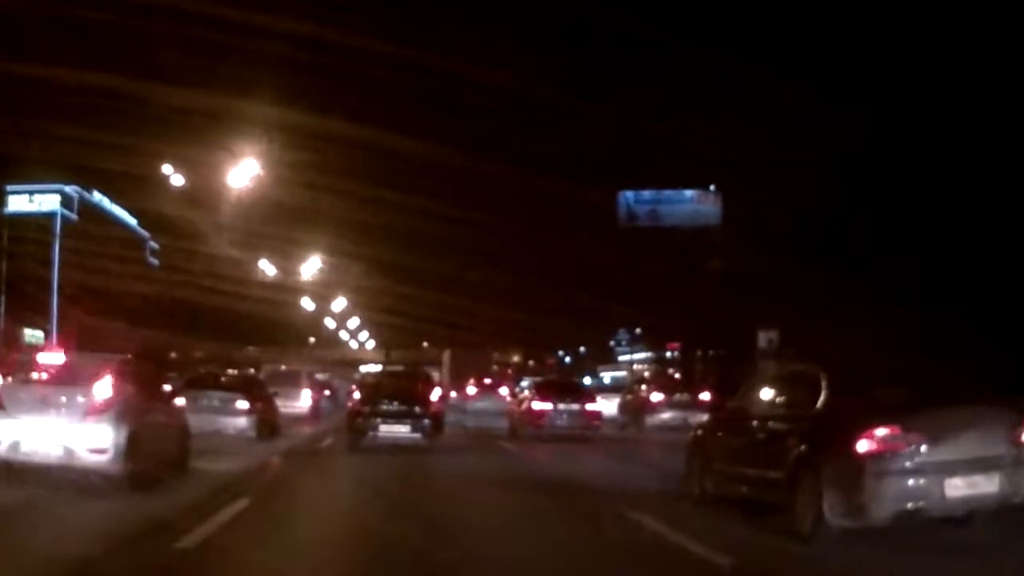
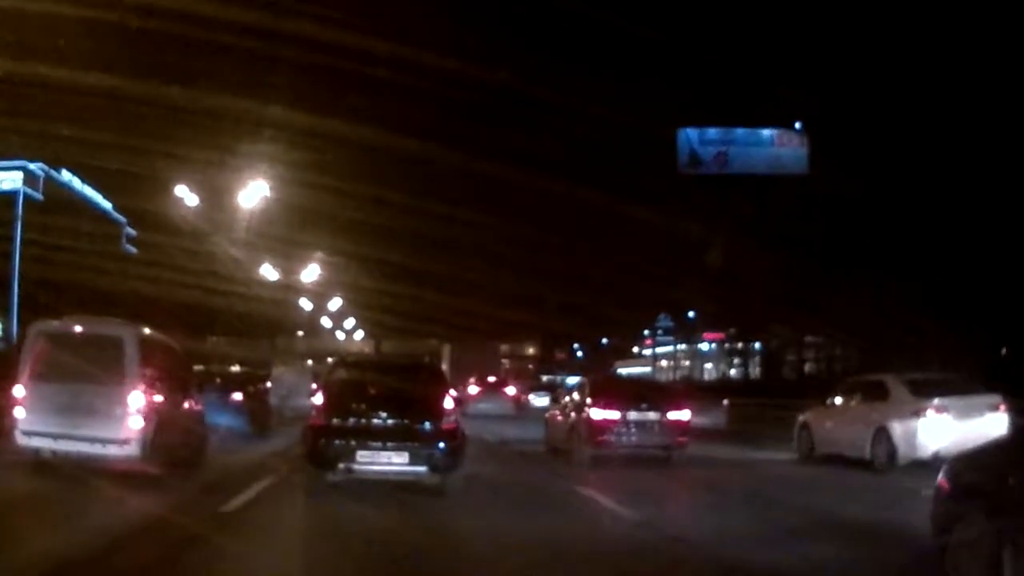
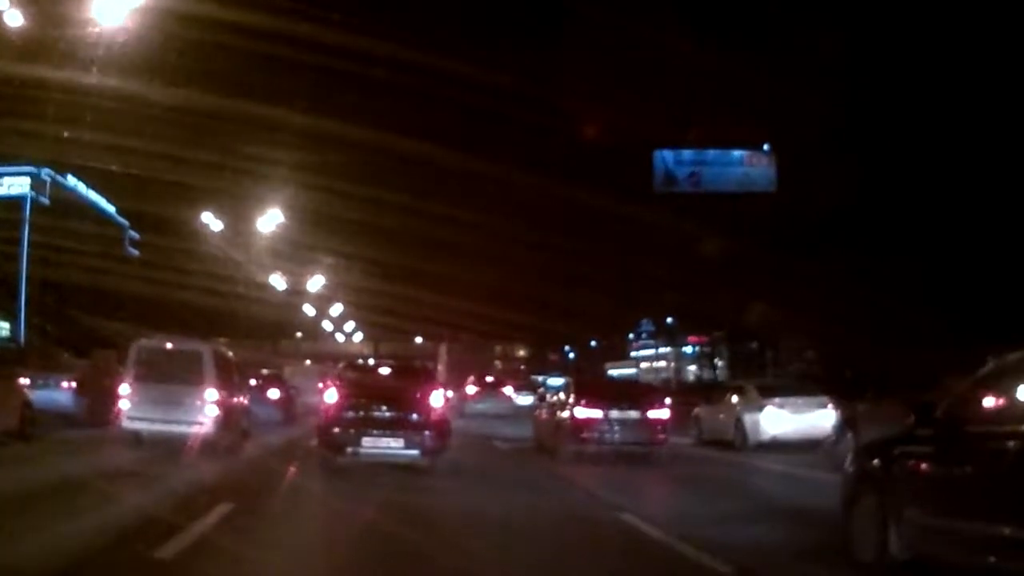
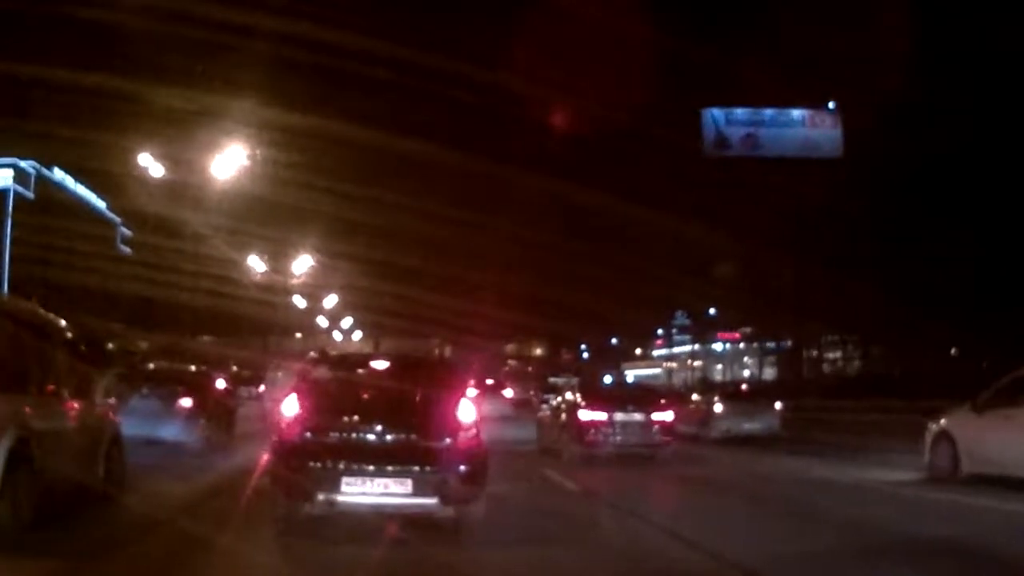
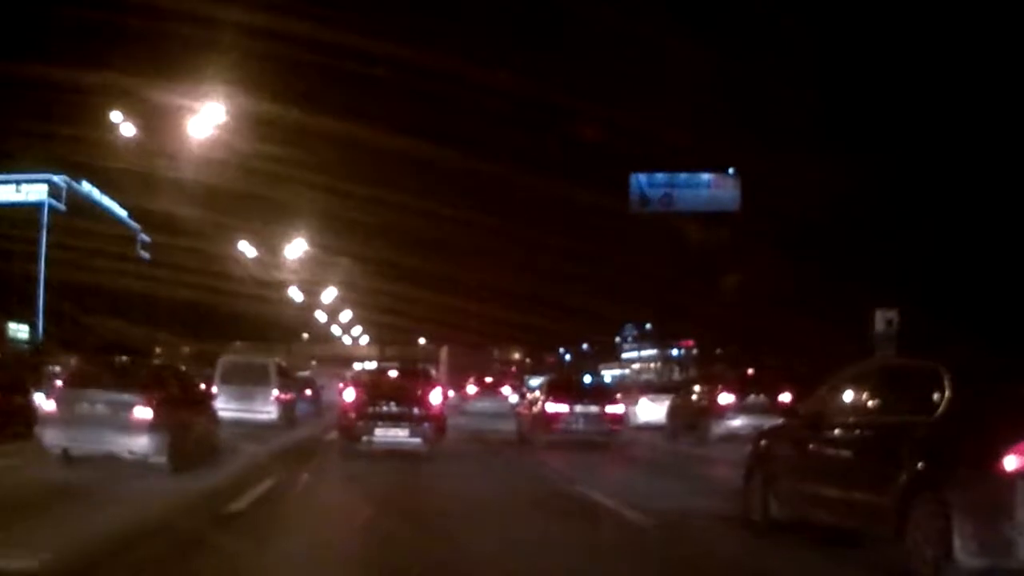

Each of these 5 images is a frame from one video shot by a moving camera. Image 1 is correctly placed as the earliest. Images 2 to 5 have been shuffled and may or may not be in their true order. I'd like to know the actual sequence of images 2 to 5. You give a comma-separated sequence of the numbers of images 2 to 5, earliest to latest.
5, 3, 2, 4
